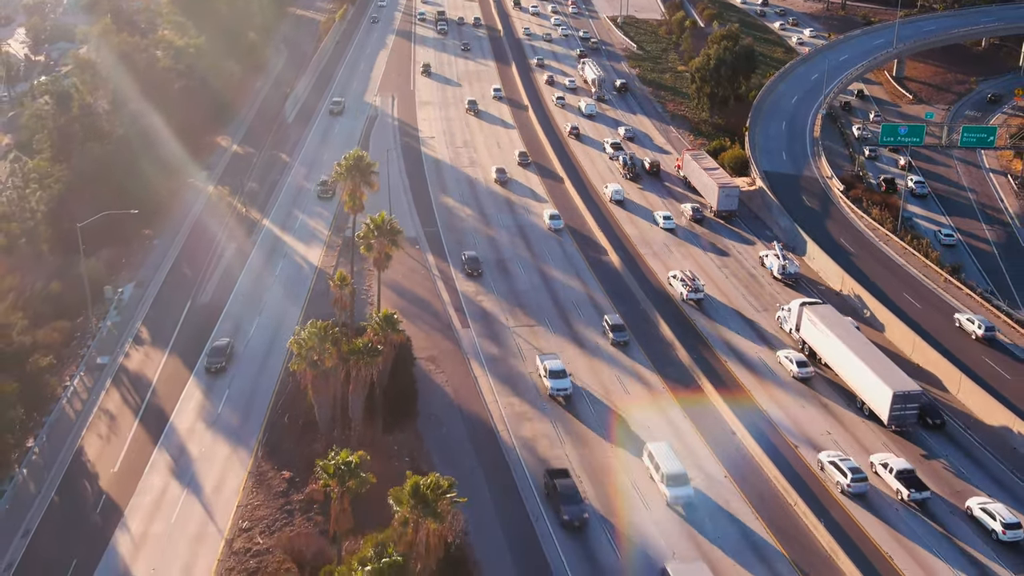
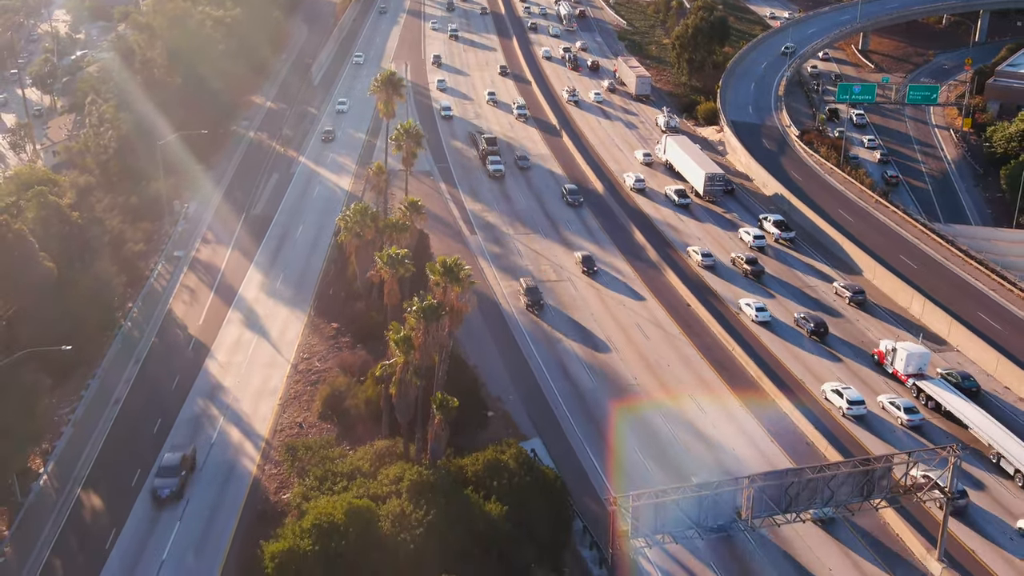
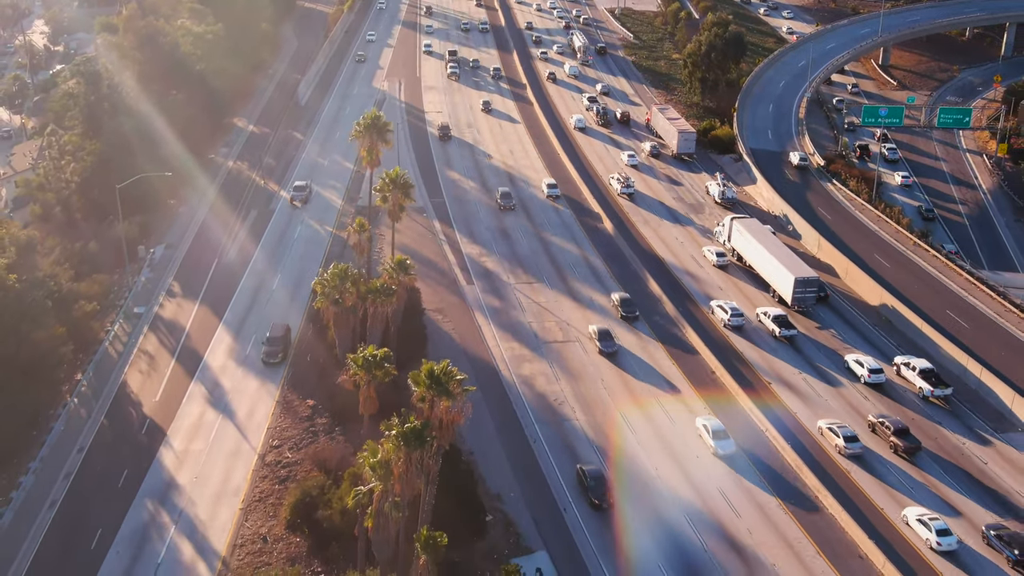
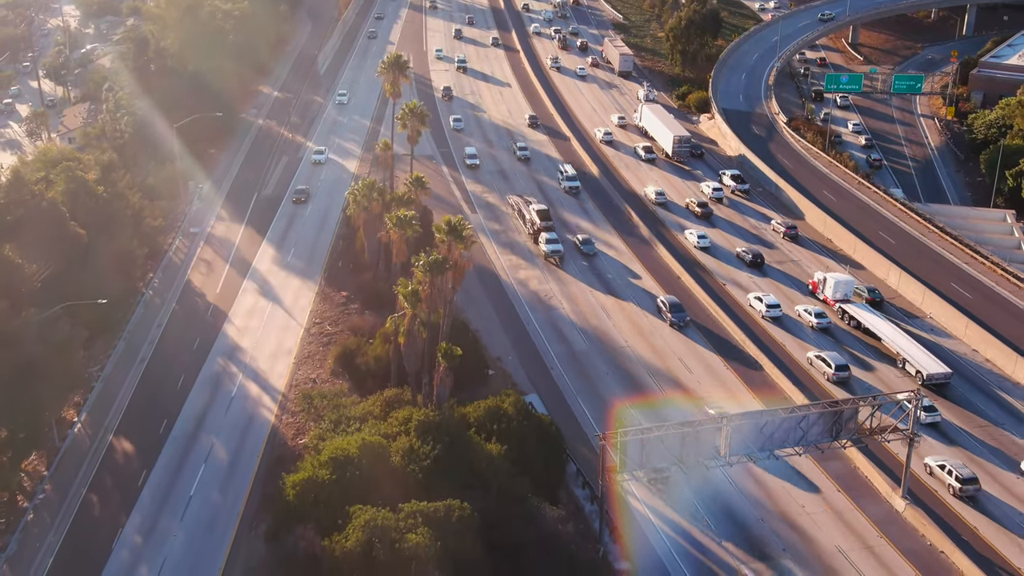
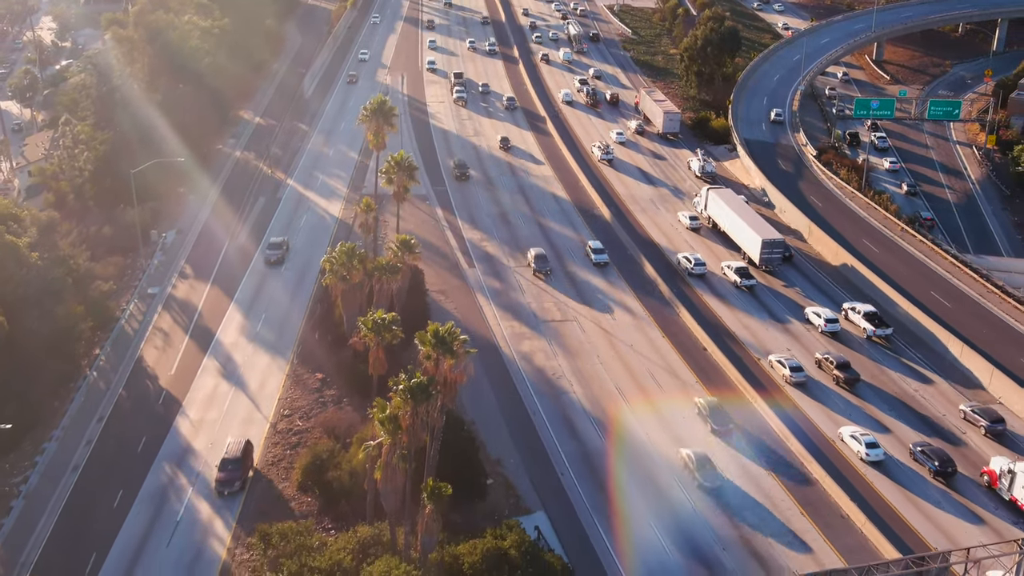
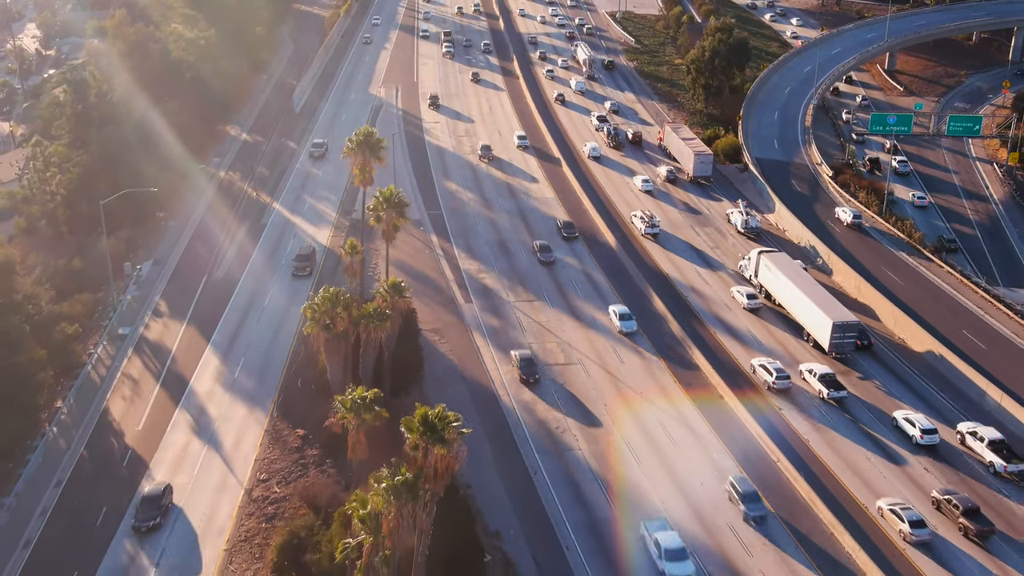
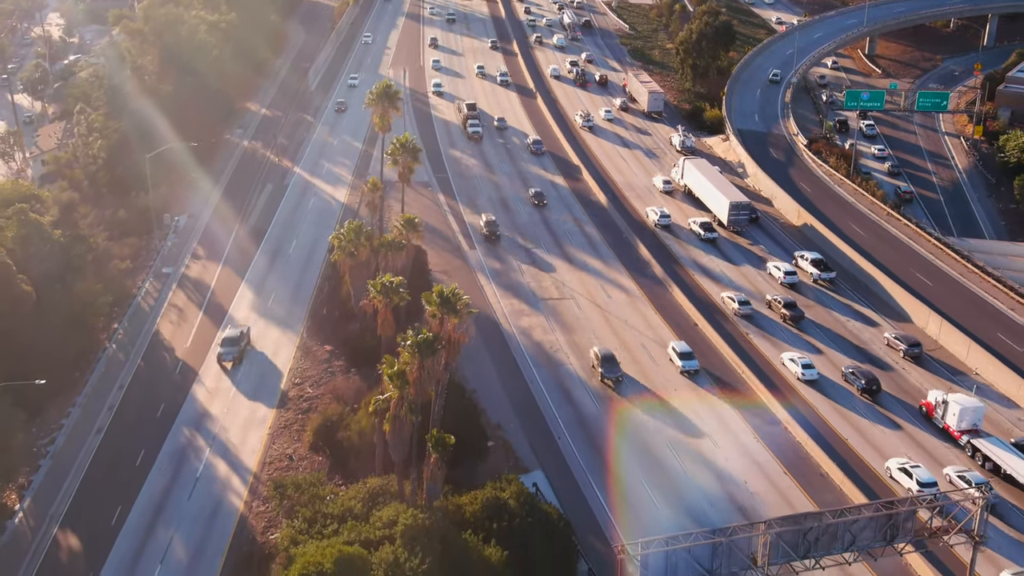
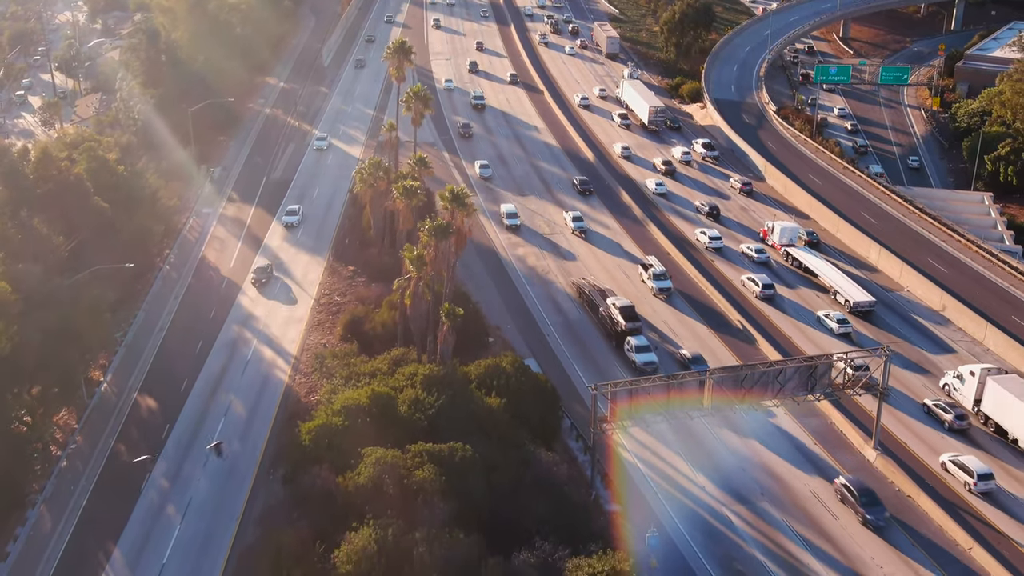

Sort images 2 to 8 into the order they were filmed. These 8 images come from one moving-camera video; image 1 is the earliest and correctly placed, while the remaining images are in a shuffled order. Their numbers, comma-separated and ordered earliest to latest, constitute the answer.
6, 3, 5, 7, 2, 4, 8
